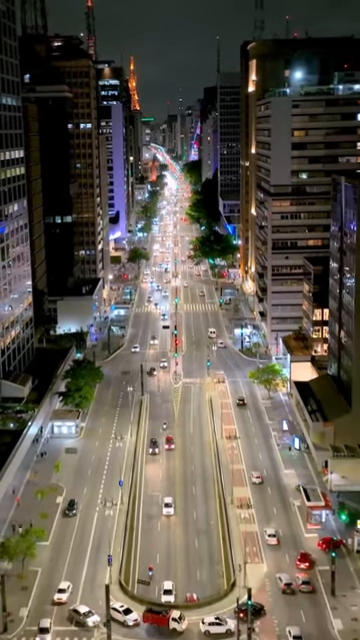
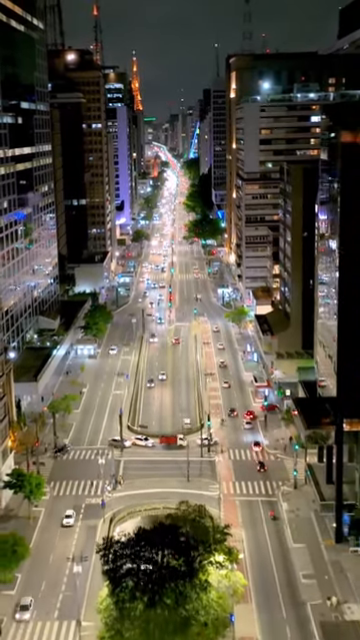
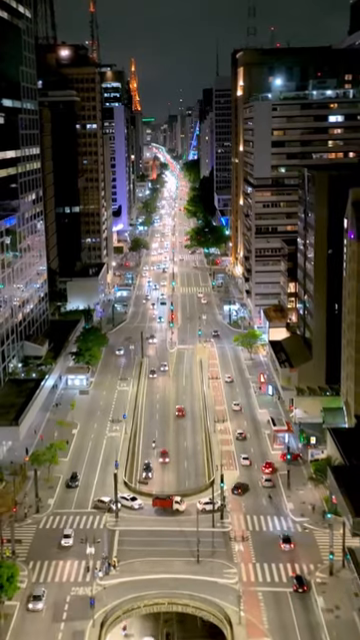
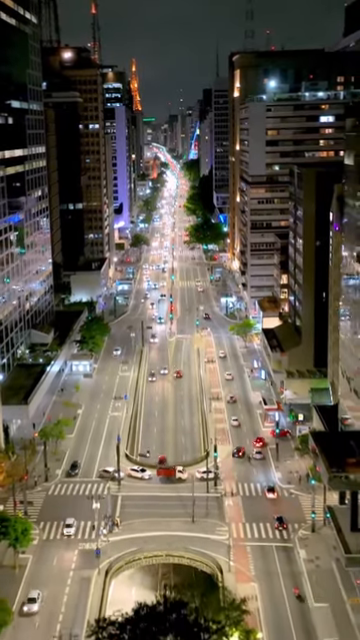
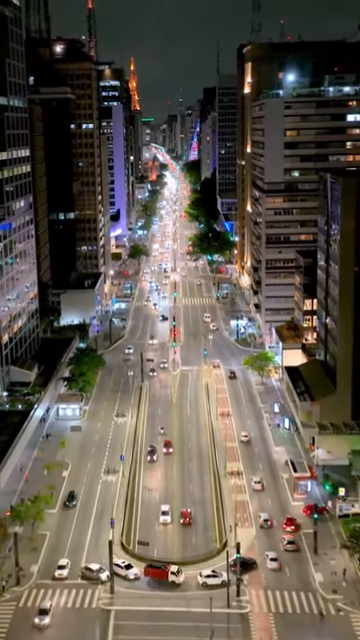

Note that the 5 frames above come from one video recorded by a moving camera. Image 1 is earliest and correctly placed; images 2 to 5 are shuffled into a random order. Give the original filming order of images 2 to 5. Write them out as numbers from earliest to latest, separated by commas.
5, 3, 4, 2
